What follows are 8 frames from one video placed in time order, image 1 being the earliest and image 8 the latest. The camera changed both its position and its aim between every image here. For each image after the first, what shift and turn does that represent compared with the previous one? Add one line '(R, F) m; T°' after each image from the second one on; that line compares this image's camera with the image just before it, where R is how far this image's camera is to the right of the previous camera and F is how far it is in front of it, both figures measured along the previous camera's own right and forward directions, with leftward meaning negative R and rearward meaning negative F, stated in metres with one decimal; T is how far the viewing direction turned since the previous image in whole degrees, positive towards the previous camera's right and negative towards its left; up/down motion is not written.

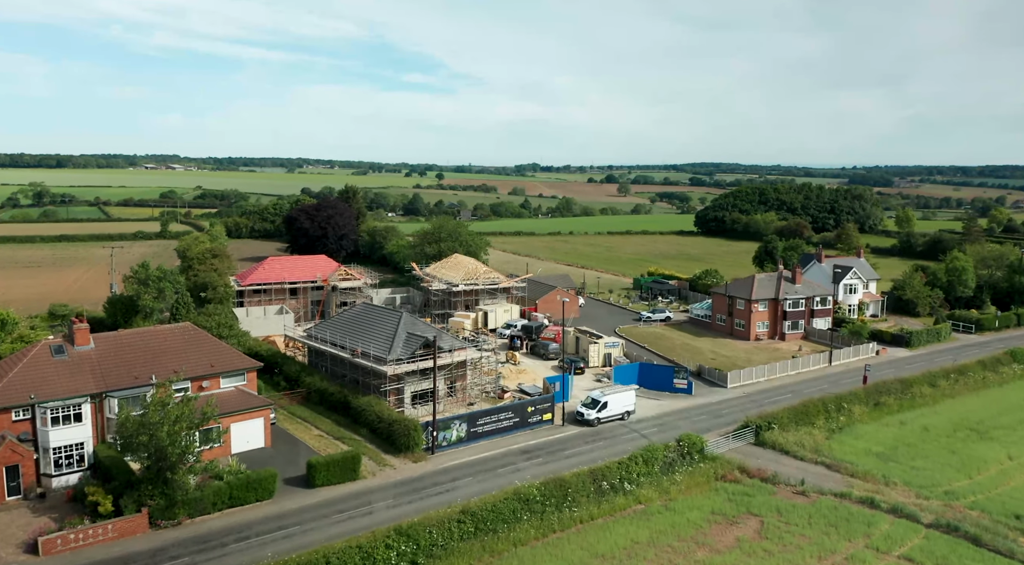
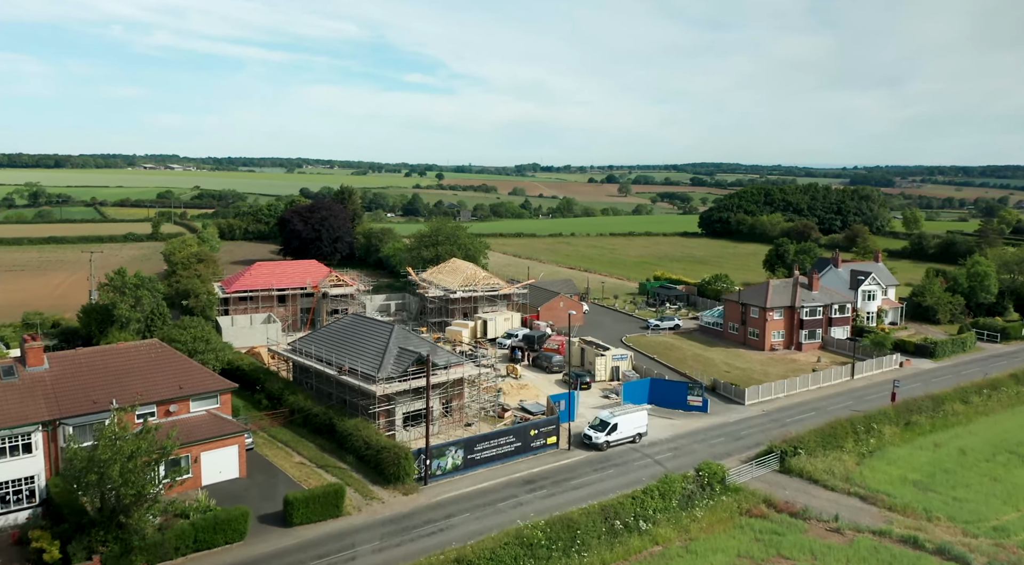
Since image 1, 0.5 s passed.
(0.0, +2.8) m; 0°
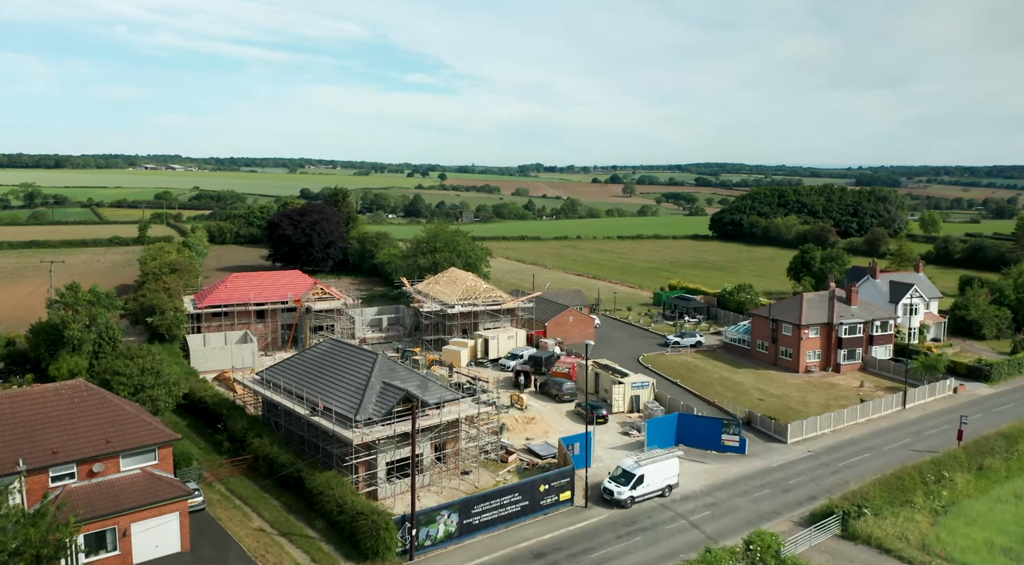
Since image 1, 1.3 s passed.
(-0.1, +5.0) m; 0°
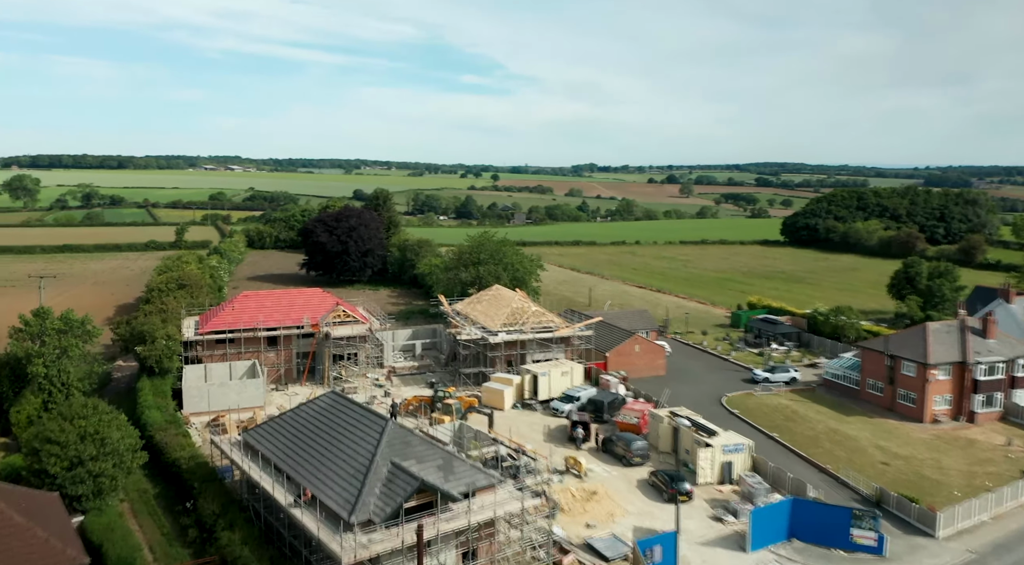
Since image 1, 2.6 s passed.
(-0.2, +7.3) m; -4°
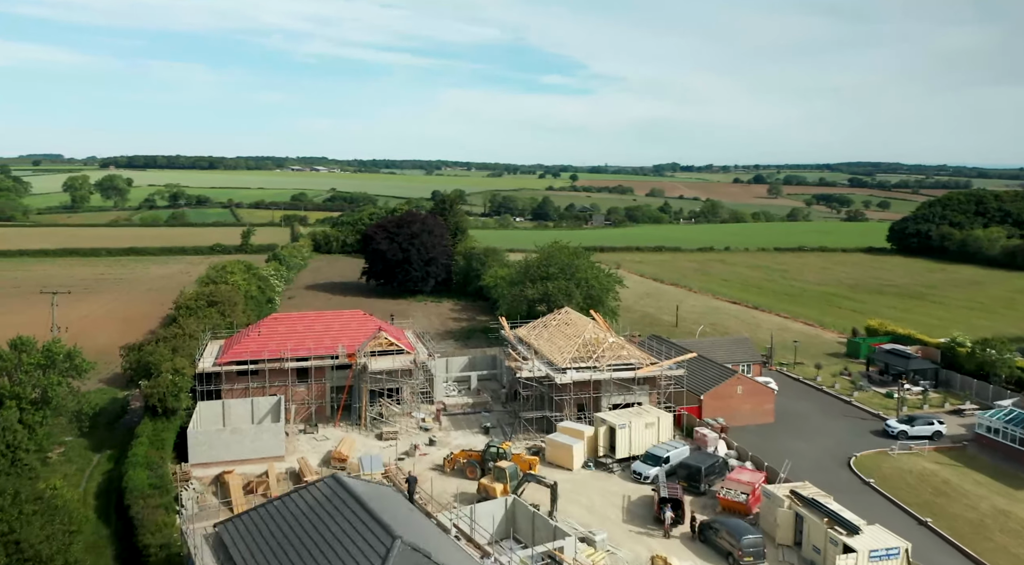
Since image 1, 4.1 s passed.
(+0.2, +6.6) m; -6°
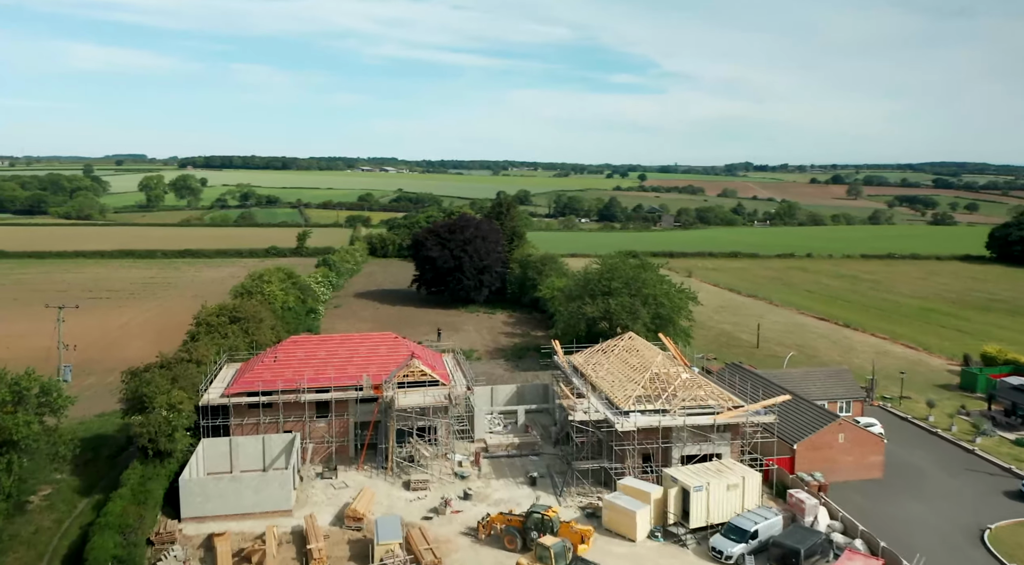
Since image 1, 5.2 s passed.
(+0.4, +4.9) m; -5°
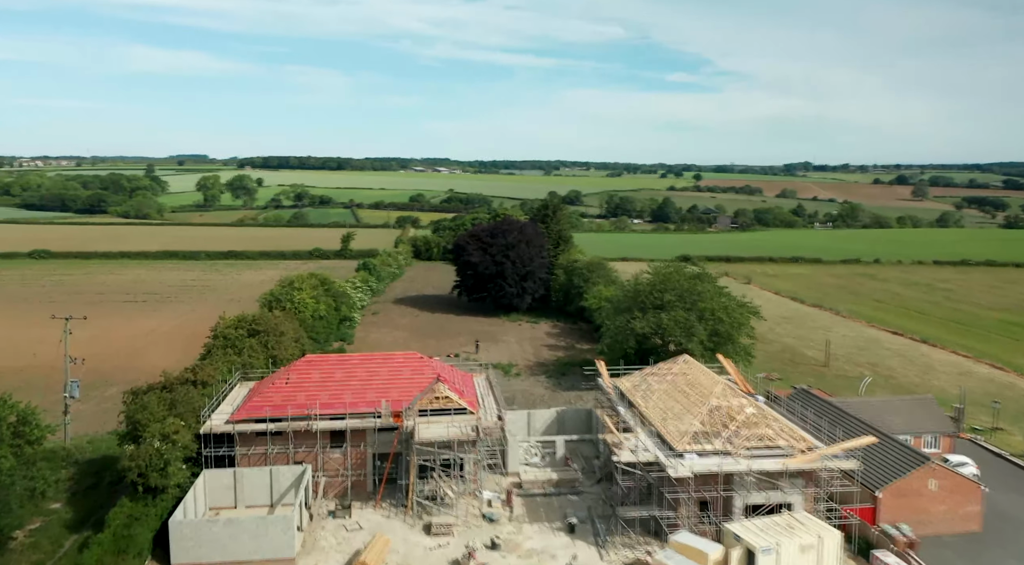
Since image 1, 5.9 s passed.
(+0.4, +3.3) m; -4°
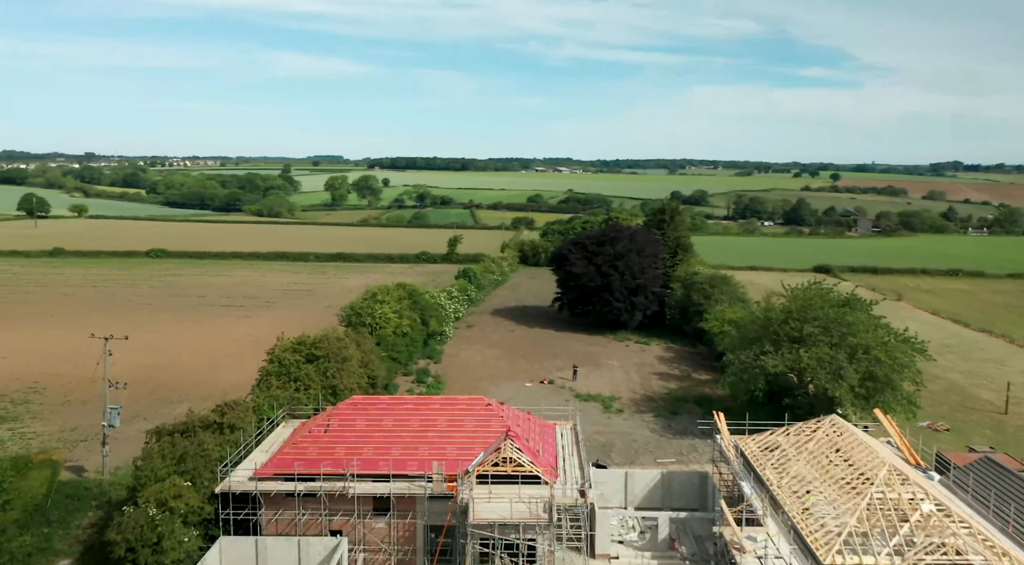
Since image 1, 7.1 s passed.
(+0.8, +5.5) m; -9°
